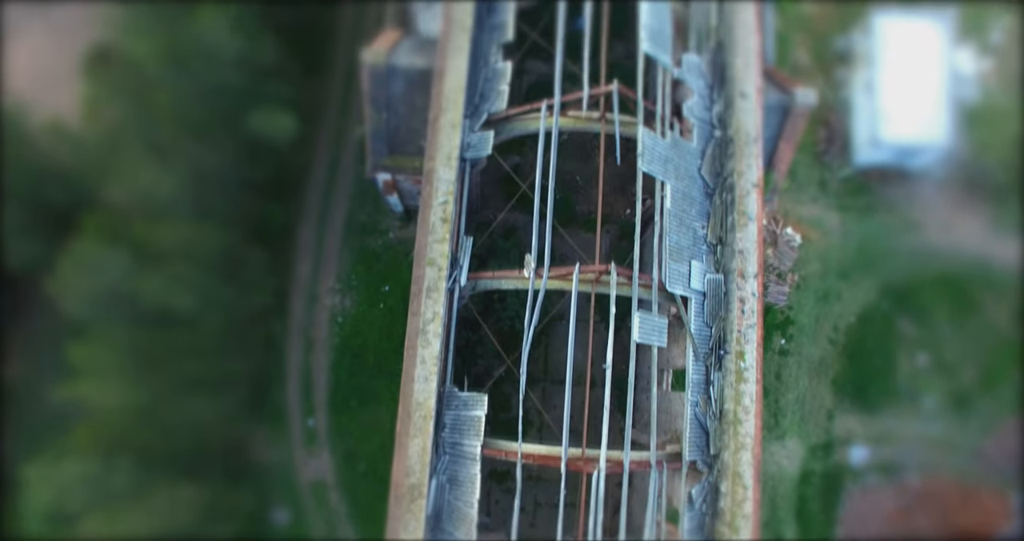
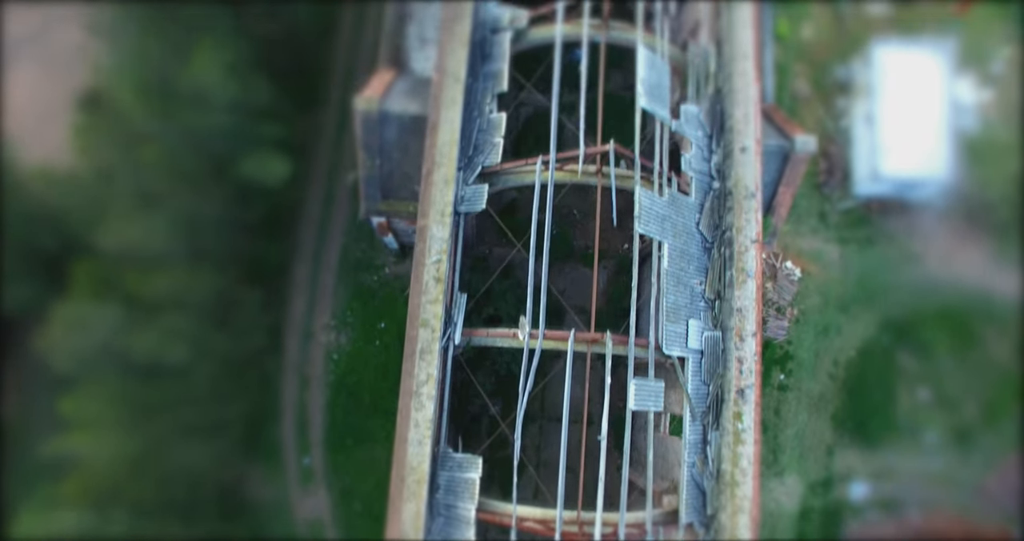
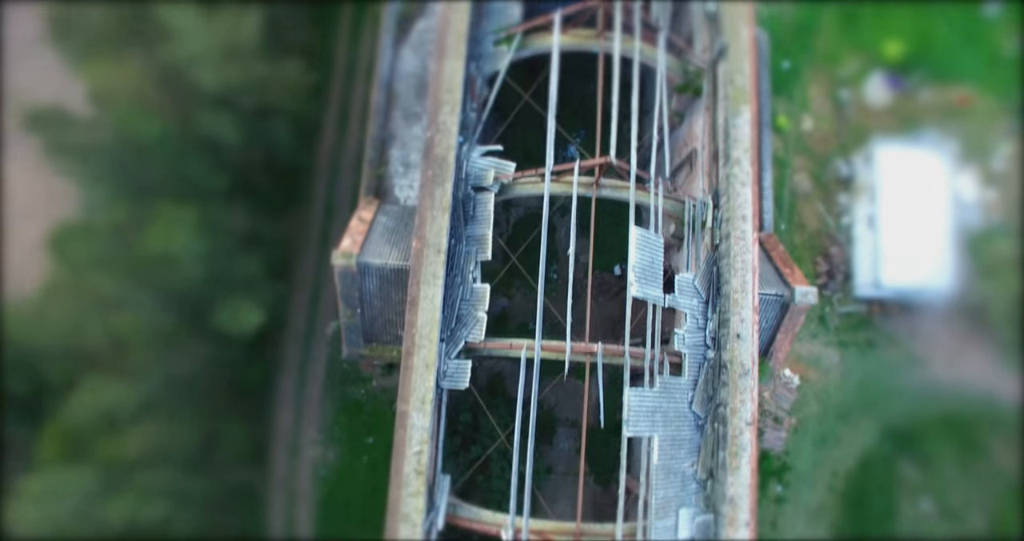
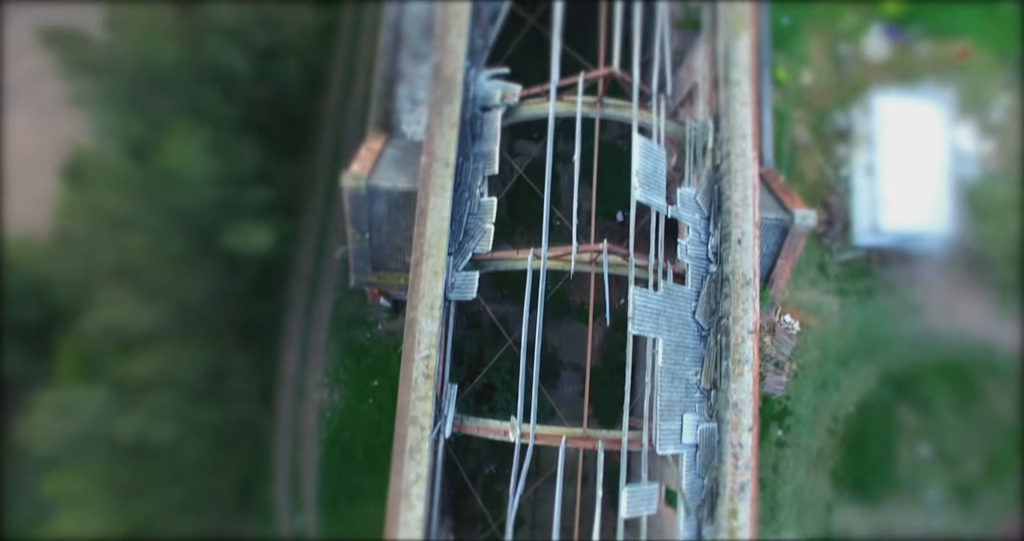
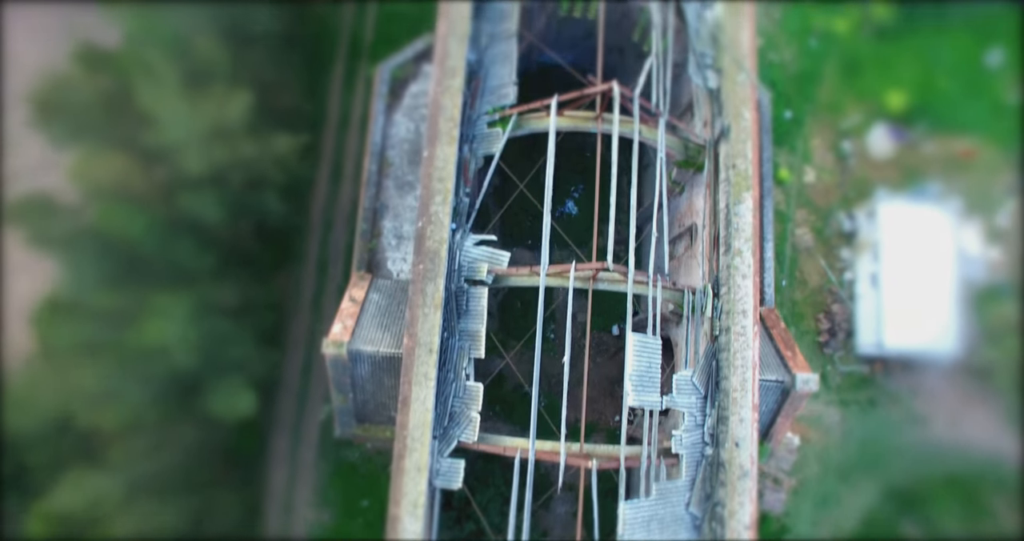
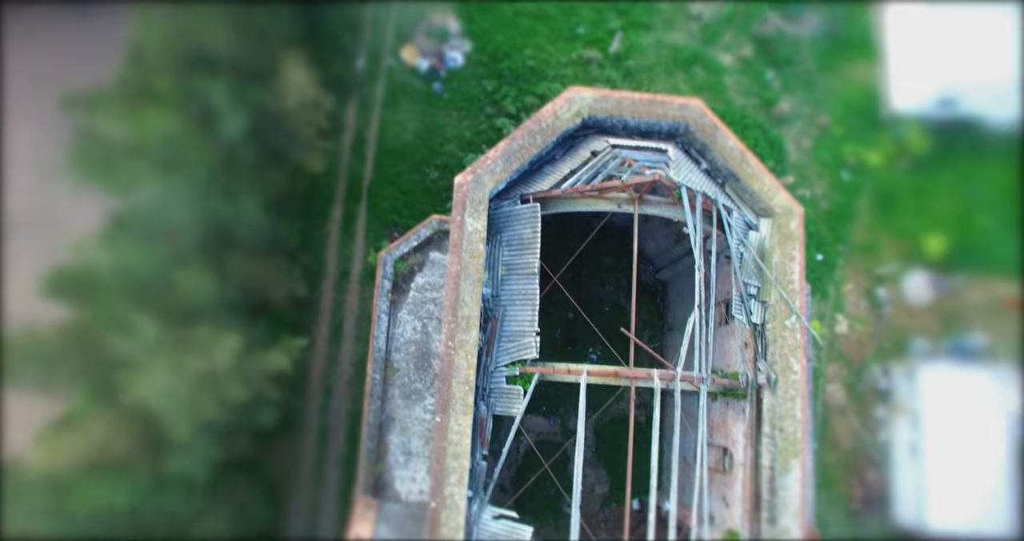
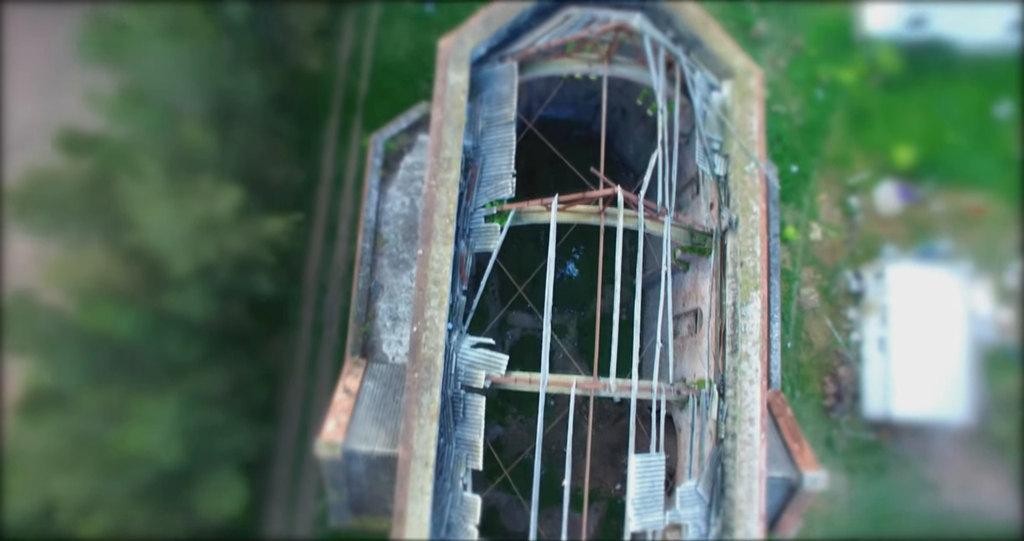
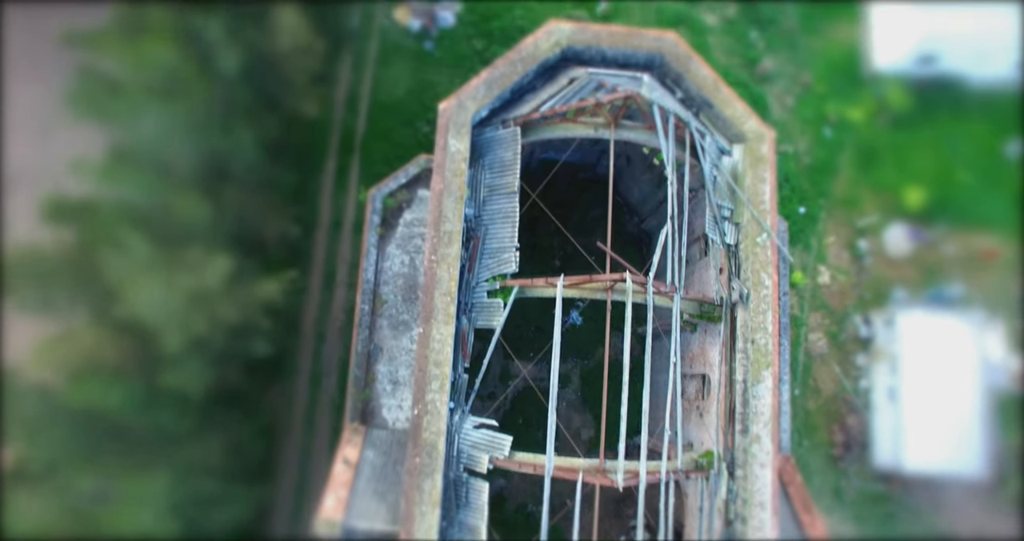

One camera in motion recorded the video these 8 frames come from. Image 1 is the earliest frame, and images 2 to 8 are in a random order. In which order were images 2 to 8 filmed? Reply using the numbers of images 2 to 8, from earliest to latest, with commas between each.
2, 4, 3, 5, 7, 8, 6
